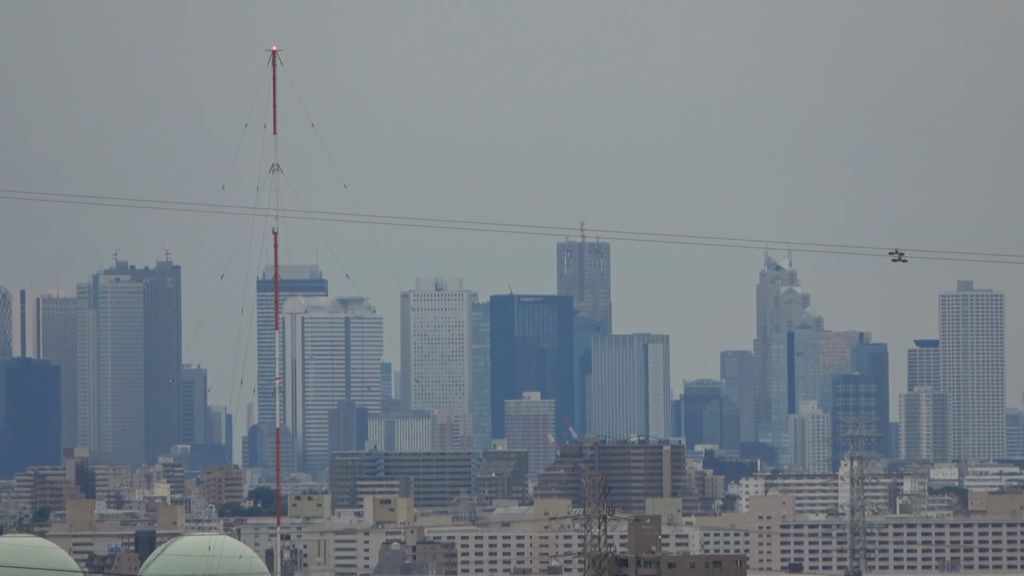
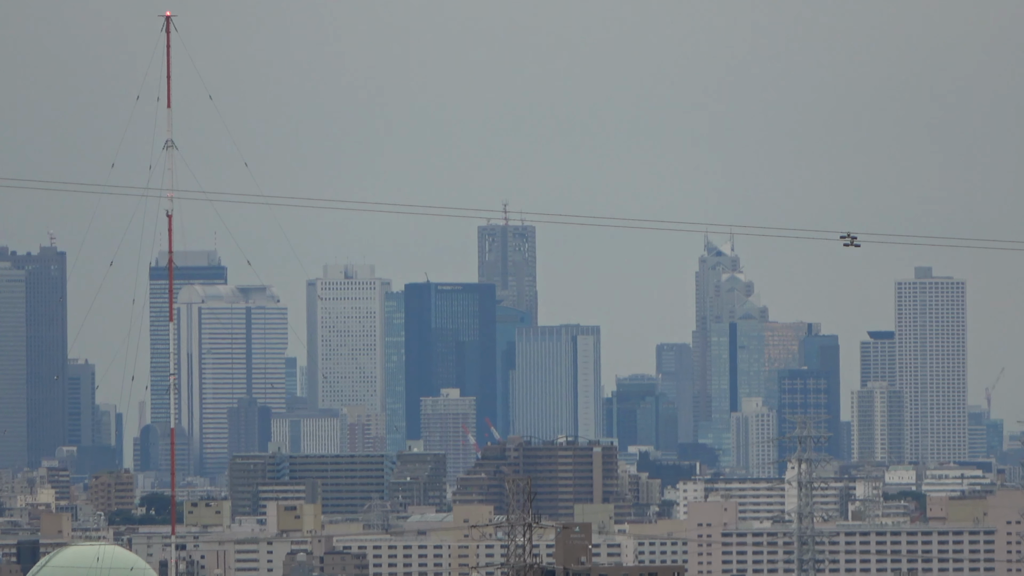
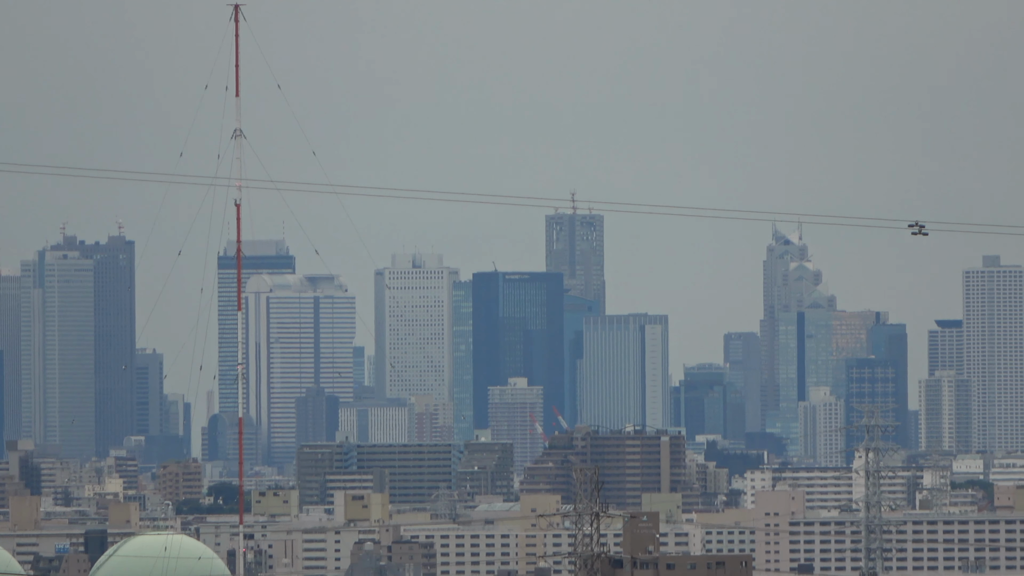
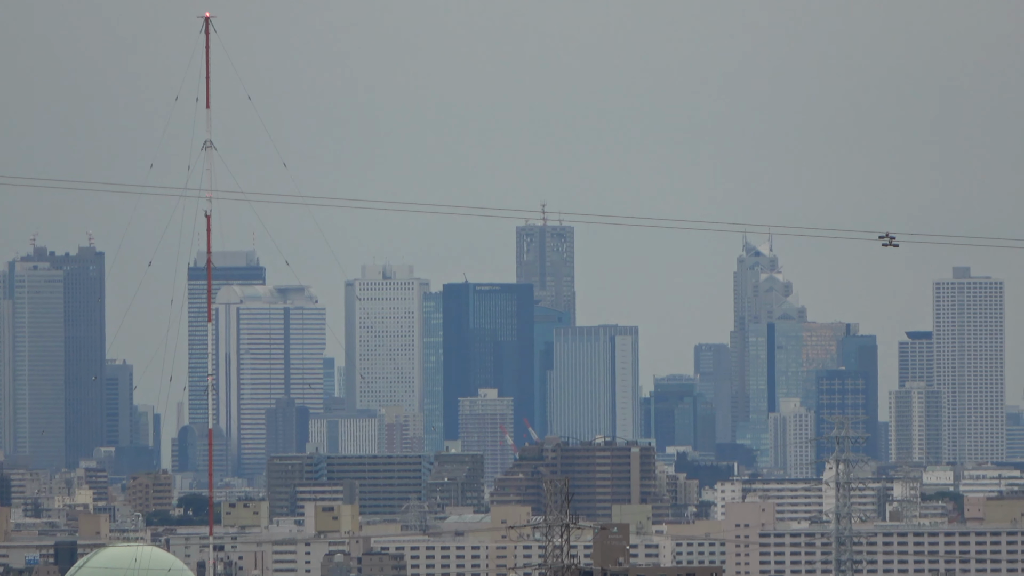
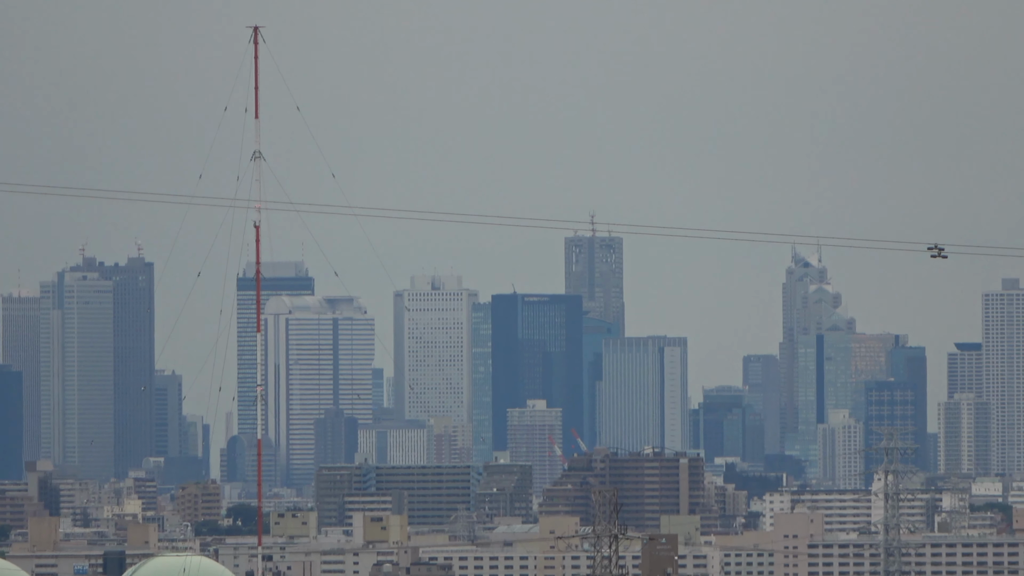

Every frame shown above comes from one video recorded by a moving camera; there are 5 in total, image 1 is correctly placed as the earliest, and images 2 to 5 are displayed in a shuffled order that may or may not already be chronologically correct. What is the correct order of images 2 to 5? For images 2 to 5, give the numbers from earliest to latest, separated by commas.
5, 3, 4, 2
